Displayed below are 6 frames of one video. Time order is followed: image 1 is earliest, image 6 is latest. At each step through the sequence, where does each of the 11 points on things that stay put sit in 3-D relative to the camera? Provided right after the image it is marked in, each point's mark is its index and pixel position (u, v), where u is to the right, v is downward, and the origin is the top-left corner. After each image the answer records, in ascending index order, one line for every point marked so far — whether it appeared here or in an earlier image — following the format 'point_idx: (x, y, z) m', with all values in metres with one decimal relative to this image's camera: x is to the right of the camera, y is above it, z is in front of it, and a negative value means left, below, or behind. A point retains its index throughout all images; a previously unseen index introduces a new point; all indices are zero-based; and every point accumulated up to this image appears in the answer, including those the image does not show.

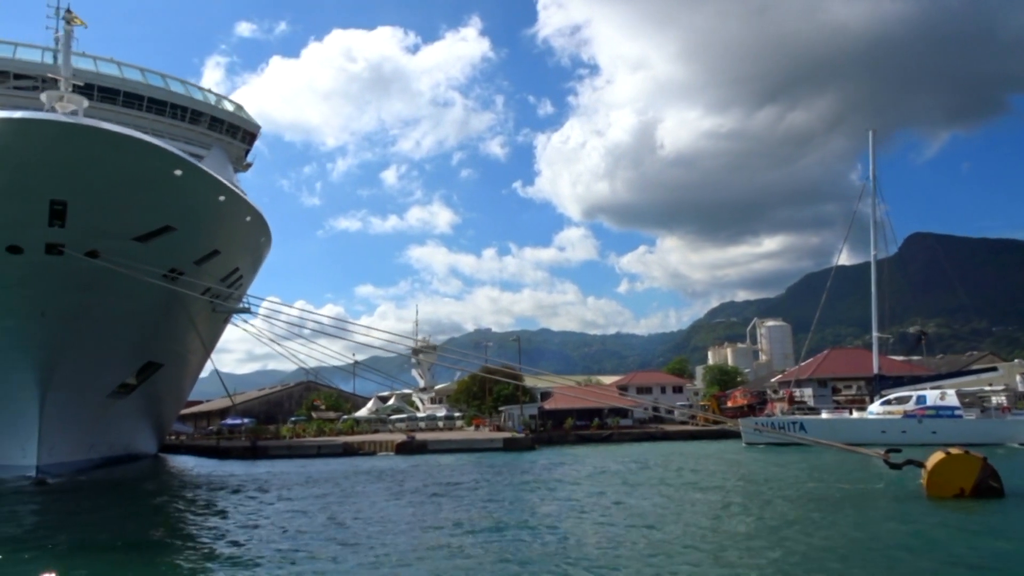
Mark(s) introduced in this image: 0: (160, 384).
0: (-5.7, -1.6, +12.8) m
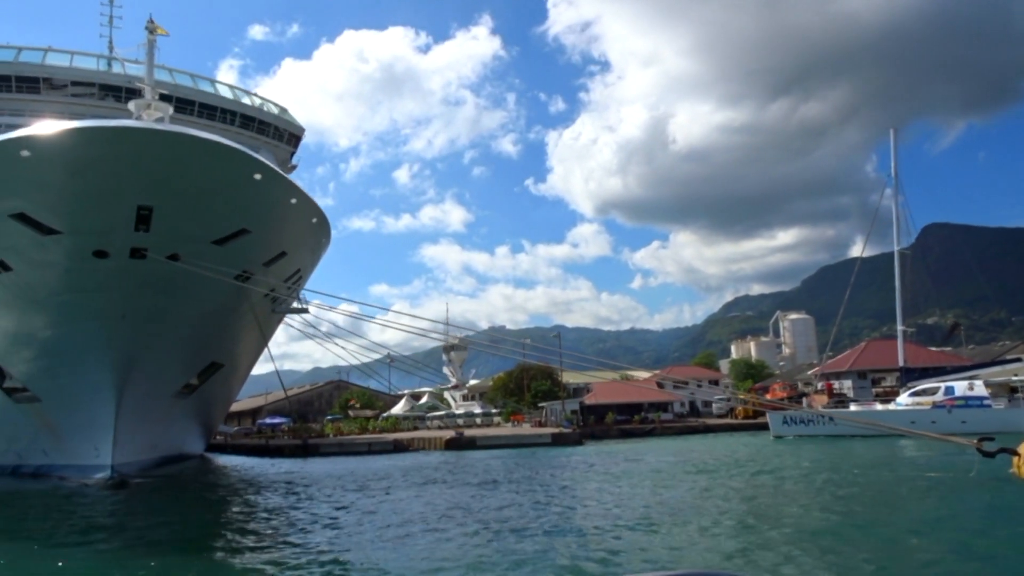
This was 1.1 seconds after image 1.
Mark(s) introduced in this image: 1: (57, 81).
0: (-4.9, -1.6, +13.0) m
1: (-7.1, +3.2, +12.0) m
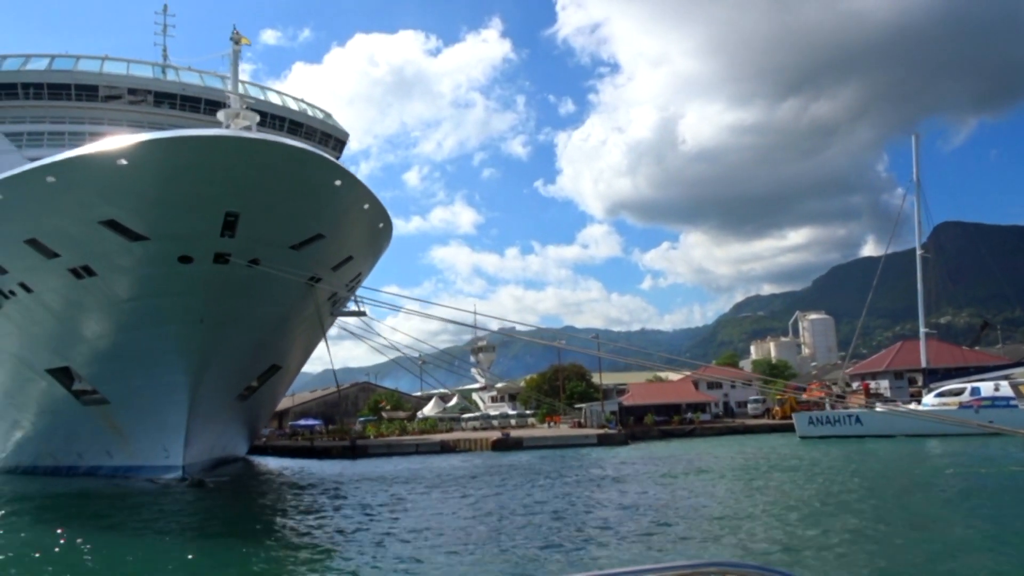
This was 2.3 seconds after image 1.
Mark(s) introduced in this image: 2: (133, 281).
0: (-4.0, -1.7, +13.2) m
1: (-6.3, +3.2, +12.2) m
2: (-4.1, +0.1, +8.5) m
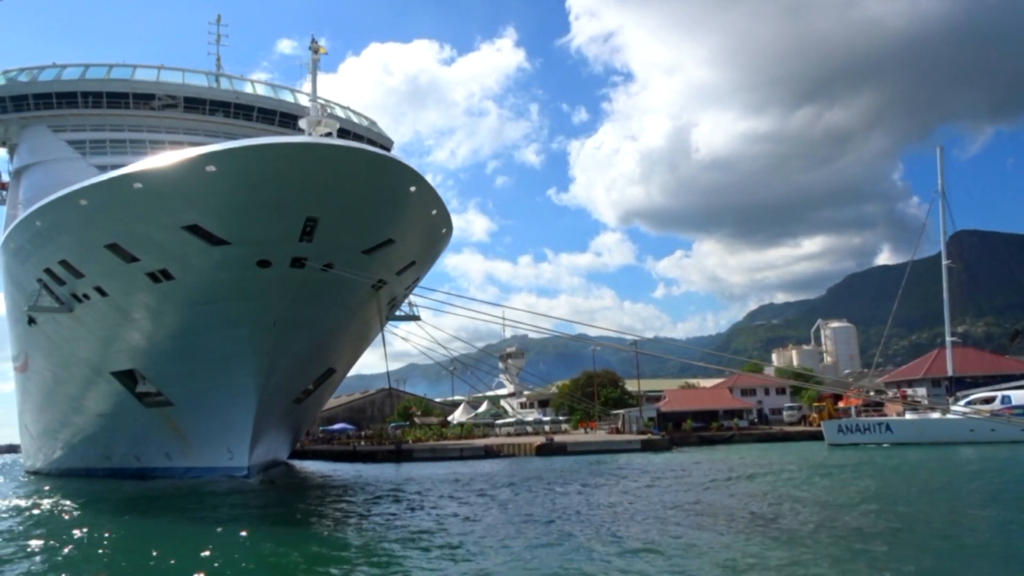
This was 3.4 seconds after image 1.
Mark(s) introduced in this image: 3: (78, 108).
0: (-3.2, -1.8, +13.4) m
1: (-5.5, +3.1, +12.5) m
2: (-3.4, 0.0, +8.7) m
3: (-6.9, +2.9, +12.3) m
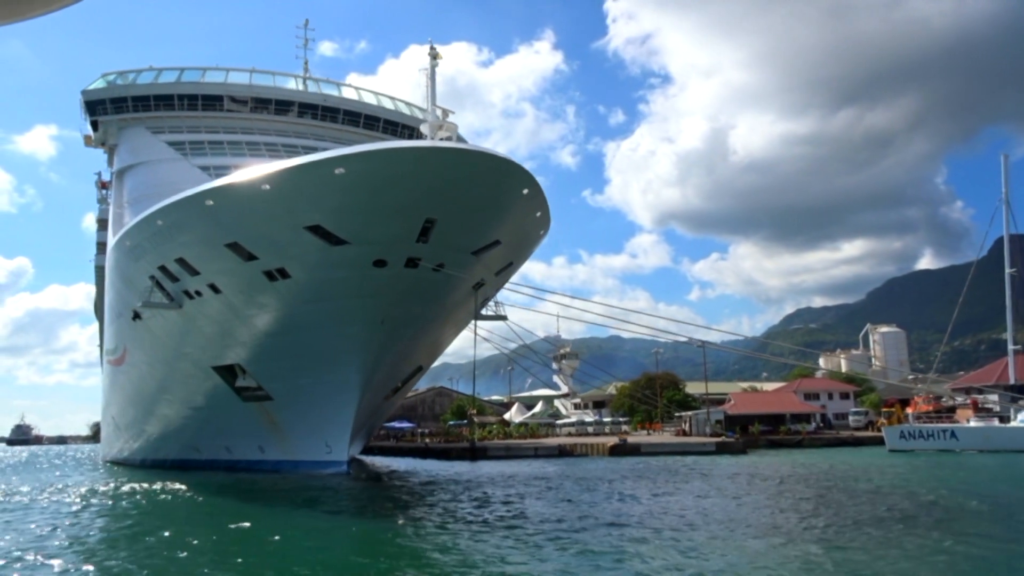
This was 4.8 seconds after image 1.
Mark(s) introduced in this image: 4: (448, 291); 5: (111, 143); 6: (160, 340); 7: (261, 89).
0: (-1.9, -1.8, +13.6) m
1: (-4.1, +3.1, +12.8) m
2: (-2.2, +0.1, +9.0) m
3: (-5.5, +2.9, +12.7) m
4: (-0.8, 0.0, +9.6) m
5: (-6.9, +2.5, +13.3) m
6: (-5.1, -0.7, +11.2) m
7: (-4.1, +3.3, +12.8) m
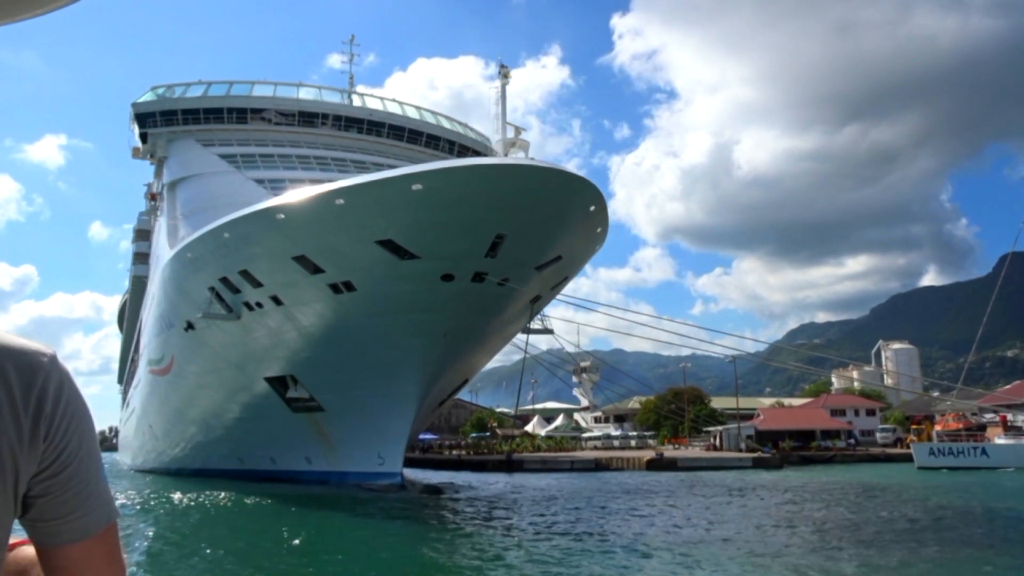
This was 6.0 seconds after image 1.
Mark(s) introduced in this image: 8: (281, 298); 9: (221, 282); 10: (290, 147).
0: (-1.2, -2.0, +13.7) m
1: (-3.3, +2.9, +13.0) m
2: (-1.4, -0.1, +9.1) m
3: (-4.8, +2.7, +12.9) m
4: (-0.1, -0.2, +9.7) m
5: (-6.1, +2.3, +13.4) m
6: (-4.3, -0.9, +11.3) m
7: (-3.4, +3.1, +12.9) m
8: (-2.9, -0.1, +9.6) m
9: (-3.8, +0.1, +10.1) m
10: (-3.6, +2.3, +12.8) m
